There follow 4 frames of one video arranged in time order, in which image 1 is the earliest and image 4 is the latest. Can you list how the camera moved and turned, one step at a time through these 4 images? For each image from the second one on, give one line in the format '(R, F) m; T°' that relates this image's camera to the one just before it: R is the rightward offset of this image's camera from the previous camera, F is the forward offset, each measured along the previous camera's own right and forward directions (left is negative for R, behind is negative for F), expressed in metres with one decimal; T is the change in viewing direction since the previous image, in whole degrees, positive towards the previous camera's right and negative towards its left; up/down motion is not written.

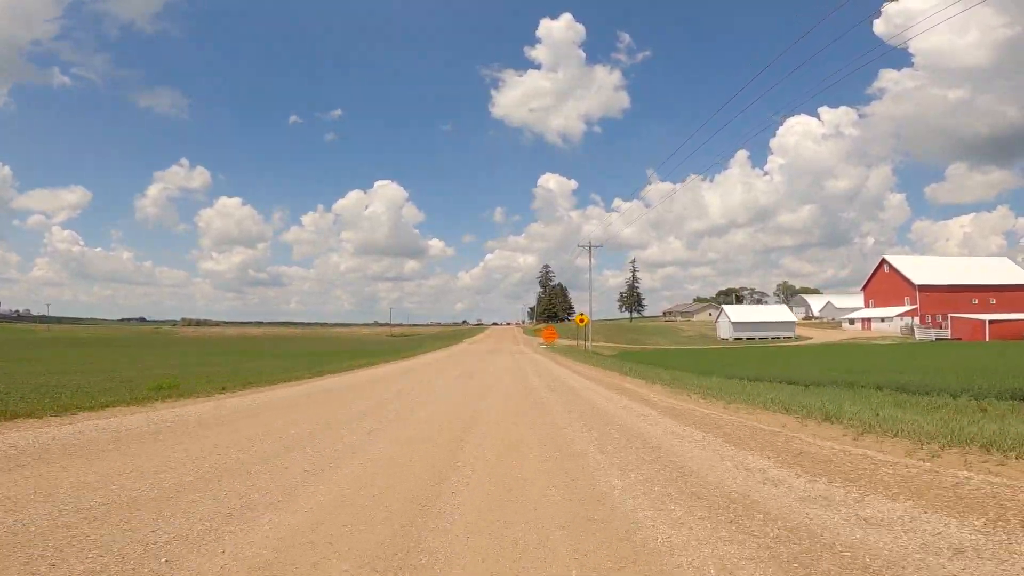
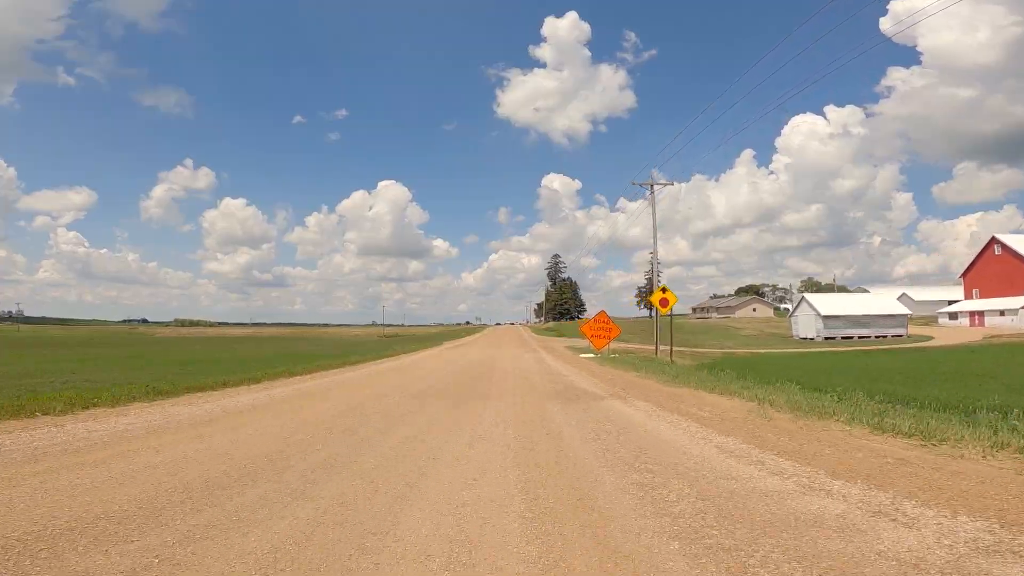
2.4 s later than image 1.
(-0.3, +1.7) m; 0°
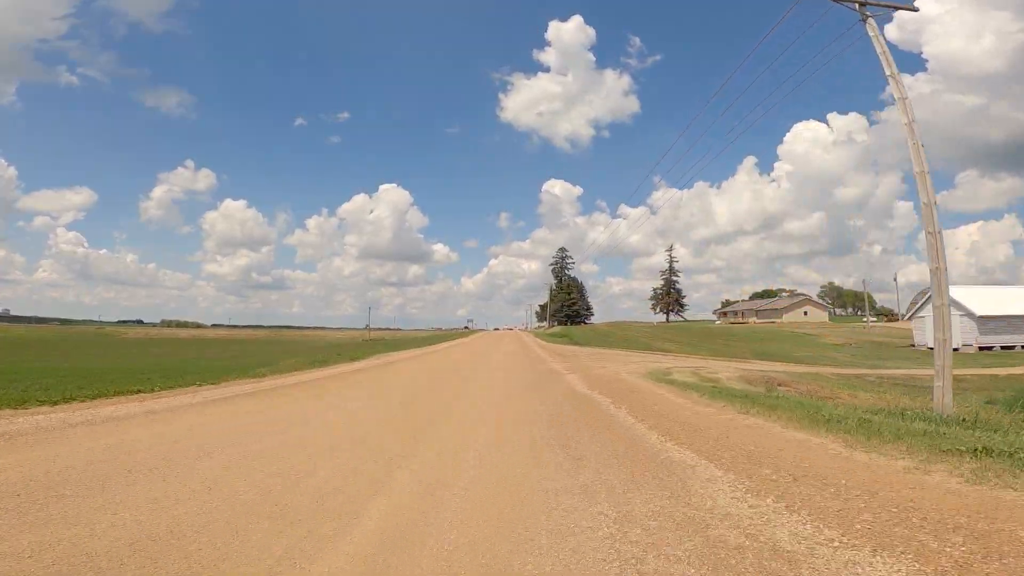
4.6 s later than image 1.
(-0.3, +2.0) m; 0°
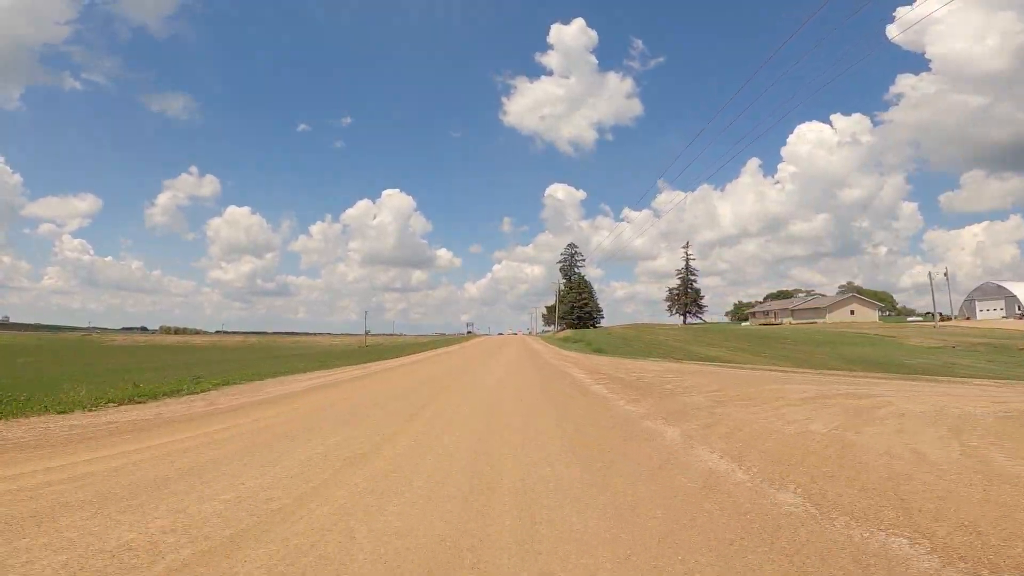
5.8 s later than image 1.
(-0.2, +1.2) m; 0°
